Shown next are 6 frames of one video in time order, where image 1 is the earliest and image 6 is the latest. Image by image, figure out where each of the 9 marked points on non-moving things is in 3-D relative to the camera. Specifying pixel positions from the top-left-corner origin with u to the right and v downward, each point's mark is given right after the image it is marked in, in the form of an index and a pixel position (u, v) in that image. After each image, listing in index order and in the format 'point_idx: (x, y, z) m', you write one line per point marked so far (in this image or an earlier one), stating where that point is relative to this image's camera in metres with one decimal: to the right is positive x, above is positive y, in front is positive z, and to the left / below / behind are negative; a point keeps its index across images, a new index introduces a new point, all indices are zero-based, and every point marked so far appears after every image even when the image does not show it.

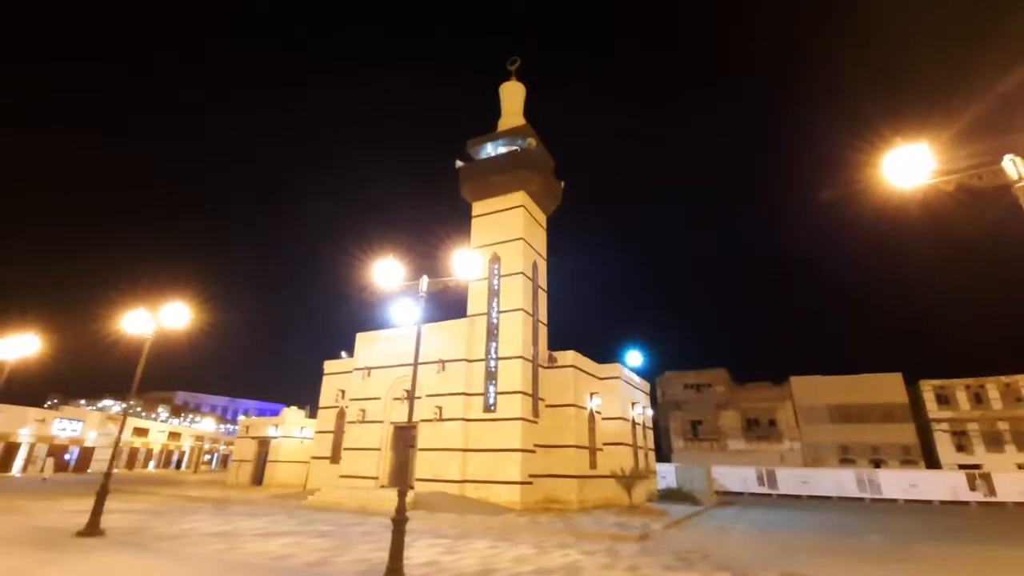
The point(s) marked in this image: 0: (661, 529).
0: (+4.5, -7.3, +14.7) m
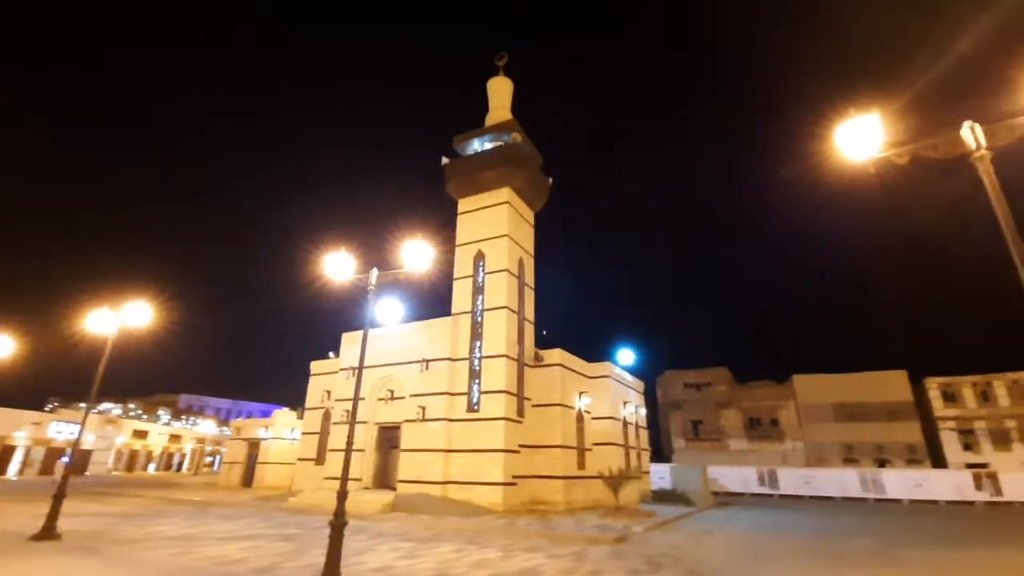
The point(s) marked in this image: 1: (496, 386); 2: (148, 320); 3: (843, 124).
0: (+3.8, -7.2, +14.3) m
1: (-0.6, -3.8, +19.1) m
2: (-9.6, -0.8, +12.8) m
3: (+3.7, +1.8, +5.3) m
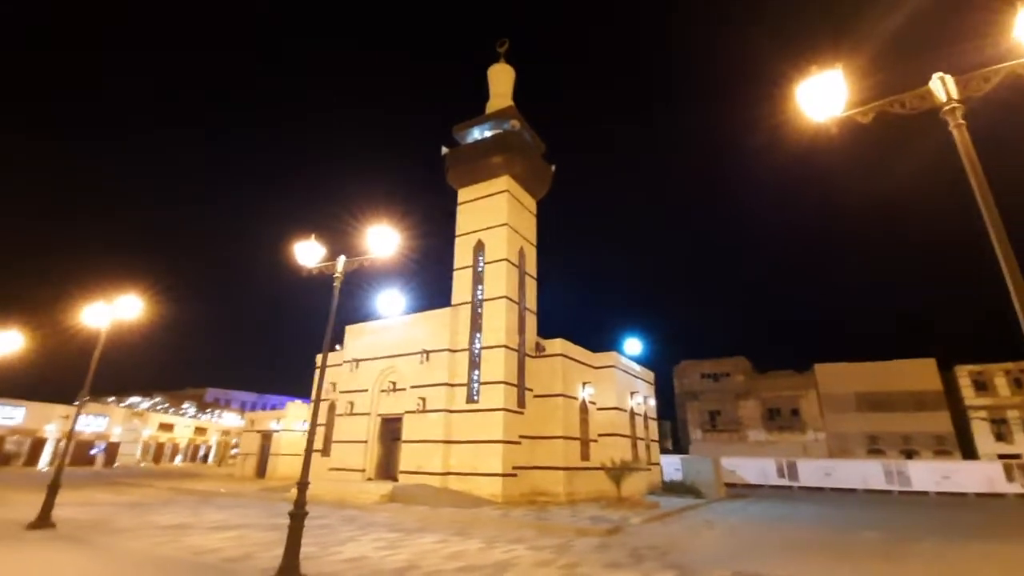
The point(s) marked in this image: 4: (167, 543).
0: (+3.6, -6.8, +13.9) m
1: (-0.6, -3.4, +18.9) m
2: (-10.0, -0.7, +13.0) m
3: (+2.9, +2.1, +4.9) m
4: (-7.1, -5.2, +9.9) m
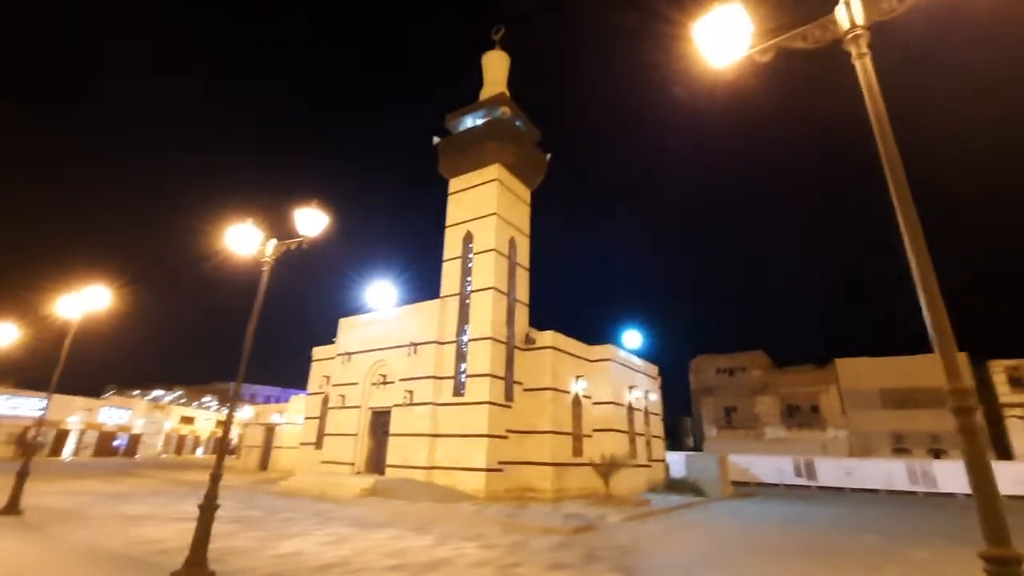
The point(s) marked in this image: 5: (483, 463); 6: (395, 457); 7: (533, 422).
0: (+2.9, -6.4, +13.3) m
1: (-1.2, -3.1, +18.4) m
2: (-10.8, -0.4, +13.0) m
3: (+1.7, +2.4, +4.2) m
4: (-8.0, -5.0, +9.9) m
5: (-1.0, -6.2, +17.2) m
6: (-4.6, -6.6, +19.0) m
7: (+0.9, -5.3, +19.3) m
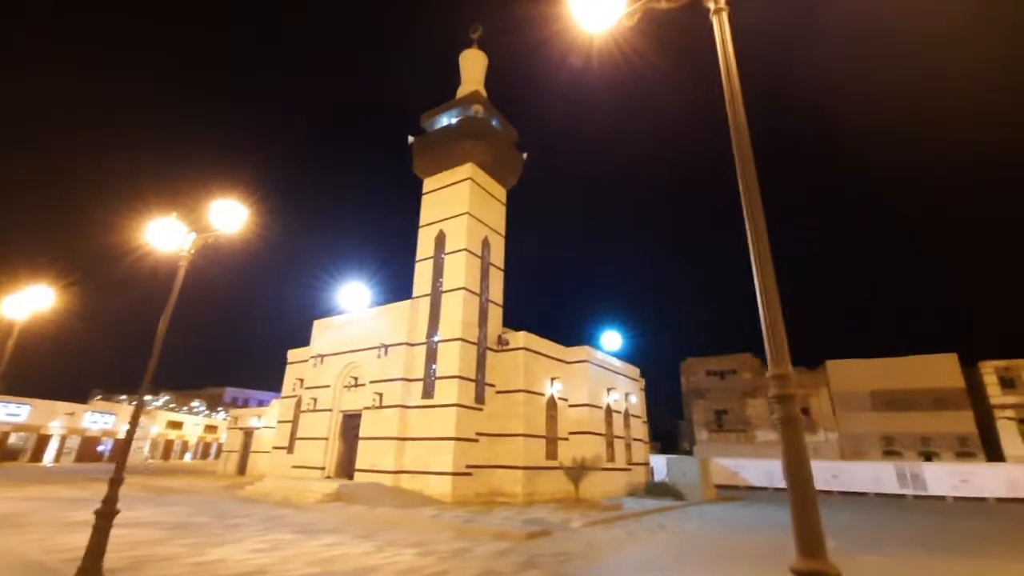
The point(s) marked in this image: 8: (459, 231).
0: (+1.8, -6.4, +12.9) m
1: (-2.3, -3.1, +18.1) m
2: (-11.9, -0.4, +12.6) m
3: (+0.5, +2.5, +3.9) m
4: (-9.1, -5.0, +9.5) m
5: (-2.1, -6.2, +16.8) m
6: (-5.7, -6.6, +18.6) m
7: (-0.3, -5.3, +18.9) m
8: (-2.2, +2.4, +20.0) m
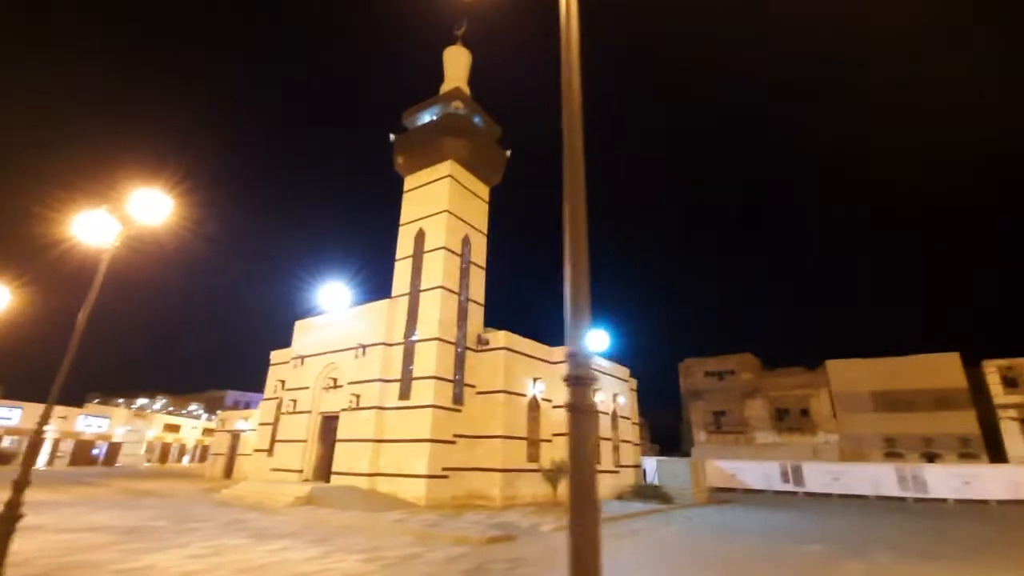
0: (+0.9, -6.2, +12.5) m
1: (-3.1, -3.0, +17.7) m
2: (-12.8, -0.4, +12.4) m
3: (-0.5, +2.6, +3.5) m
4: (-10.0, -4.9, +9.2) m
5: (-2.9, -6.1, +16.4) m
6: (-6.5, -6.6, +18.2) m
7: (-1.0, -5.3, +18.5) m
8: (-3.0, +2.4, +19.6) m
